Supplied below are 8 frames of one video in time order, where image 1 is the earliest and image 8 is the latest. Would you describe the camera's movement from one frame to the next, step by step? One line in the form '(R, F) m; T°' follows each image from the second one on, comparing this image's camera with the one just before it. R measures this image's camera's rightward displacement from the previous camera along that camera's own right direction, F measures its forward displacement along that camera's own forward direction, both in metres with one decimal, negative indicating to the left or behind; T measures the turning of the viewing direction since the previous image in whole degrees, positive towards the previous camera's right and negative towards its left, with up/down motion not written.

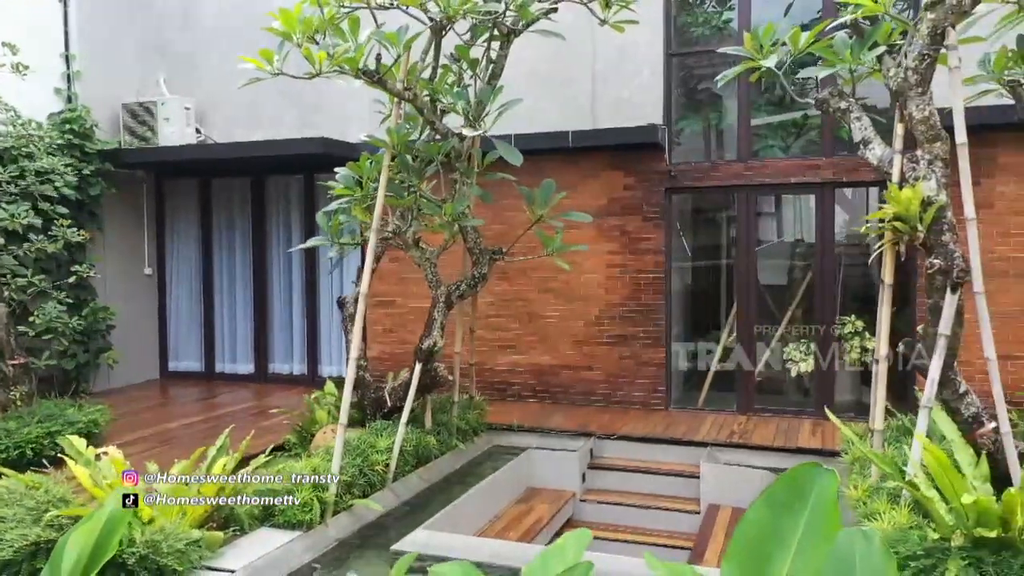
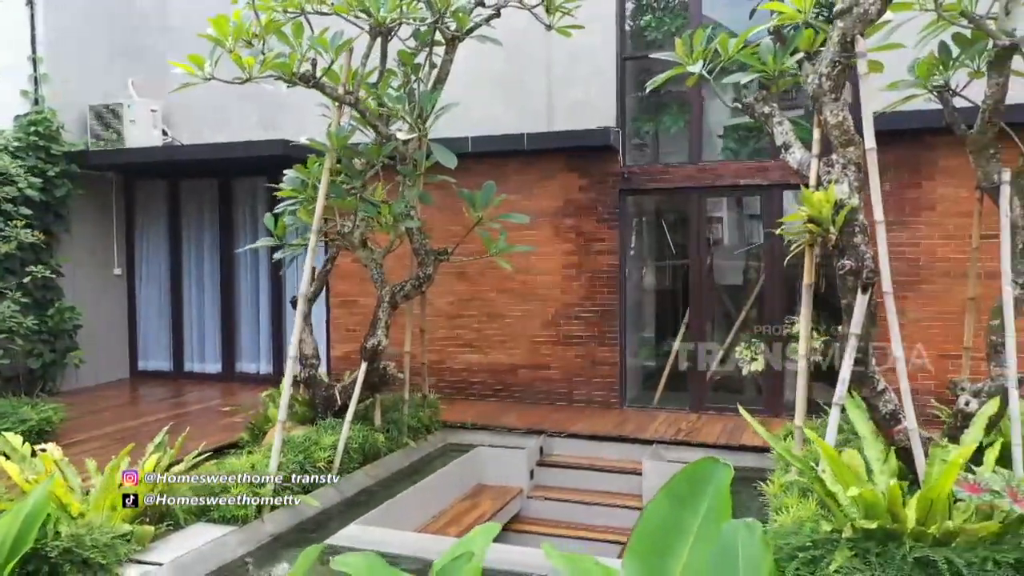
(+0.7, -0.1) m; 0°
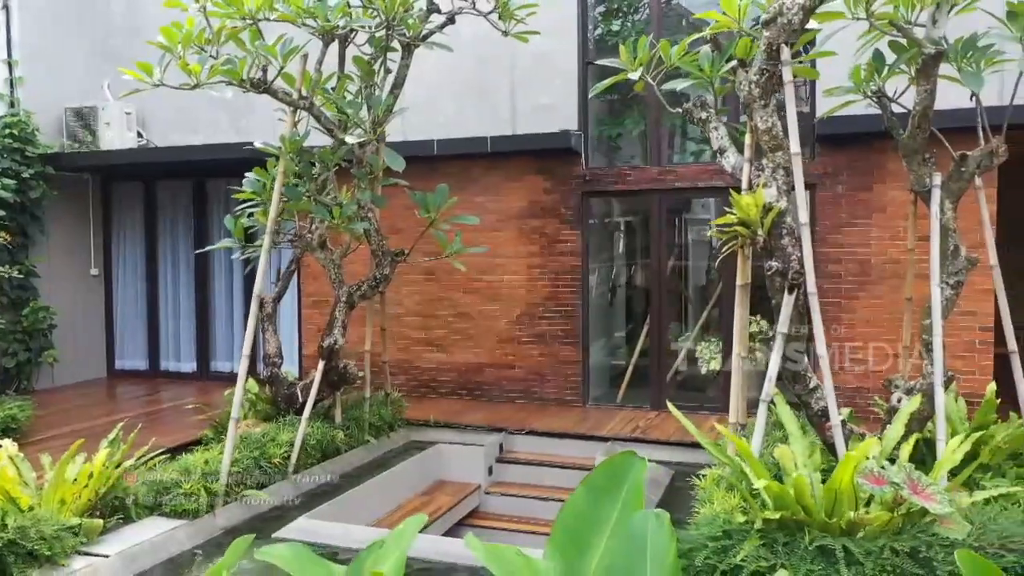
(+0.6, -0.1) m; 0°
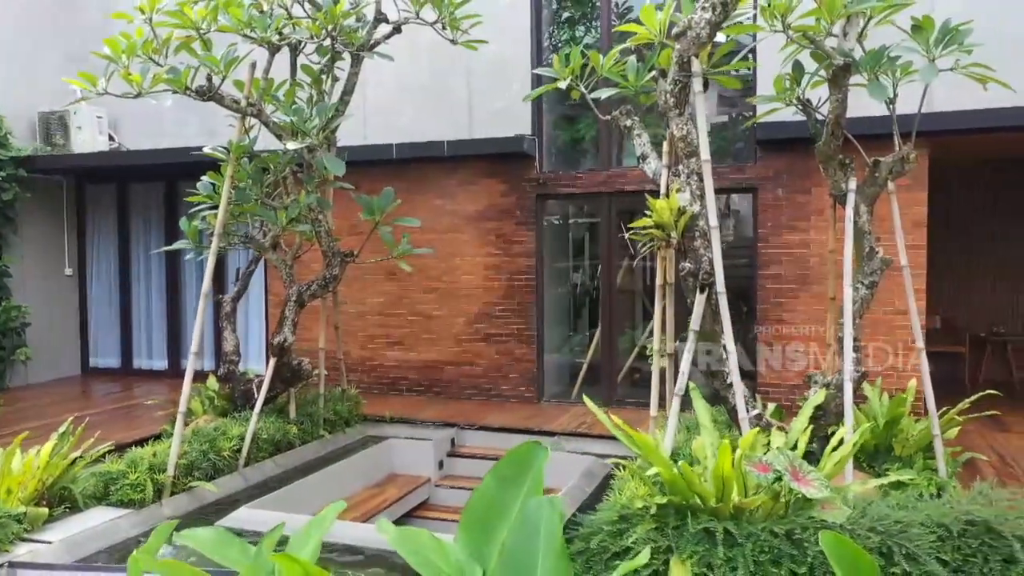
(+0.8, -0.2) m; 0°
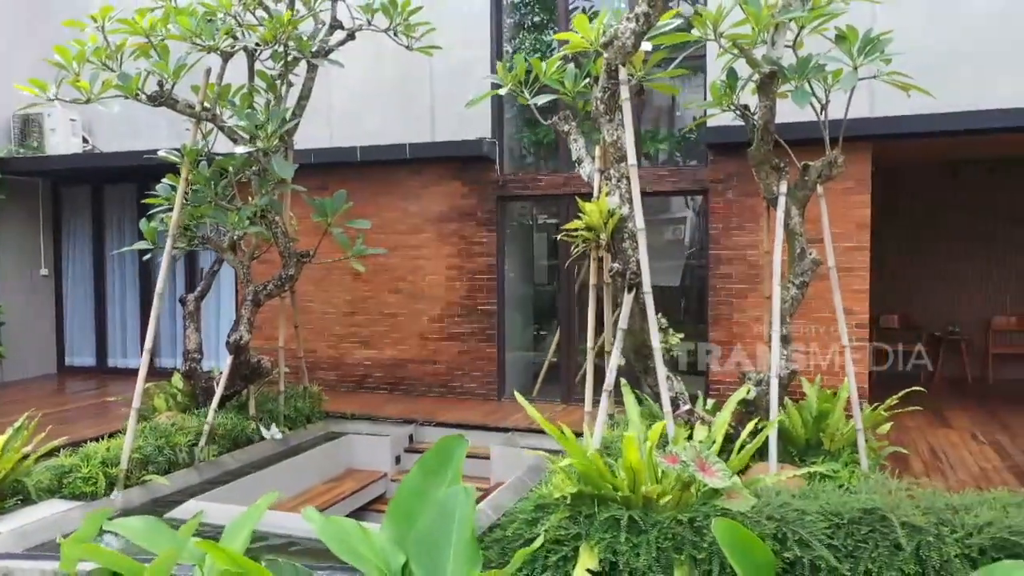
(+0.7, -0.1) m; 0°
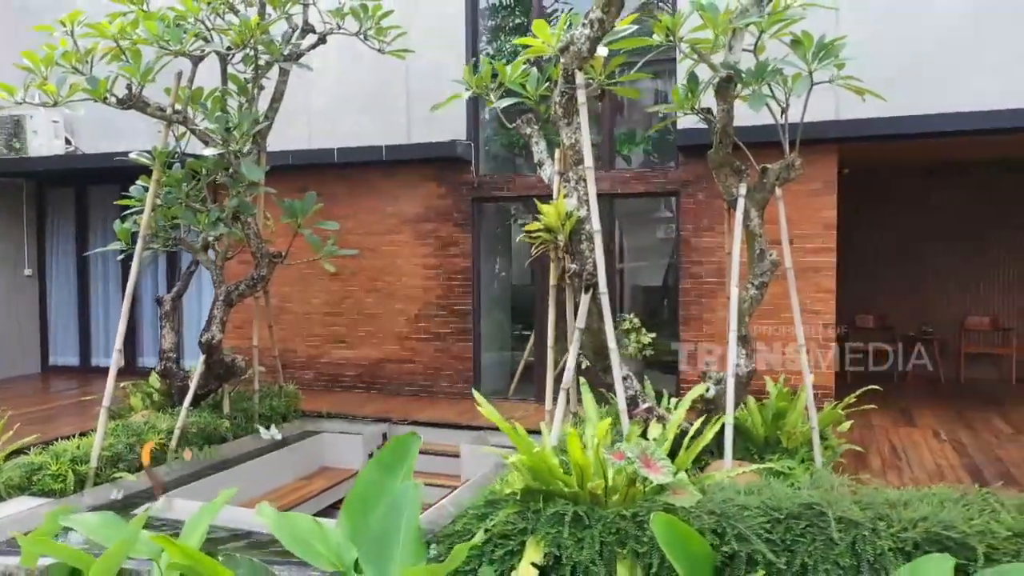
(+0.4, -0.1) m; 0°
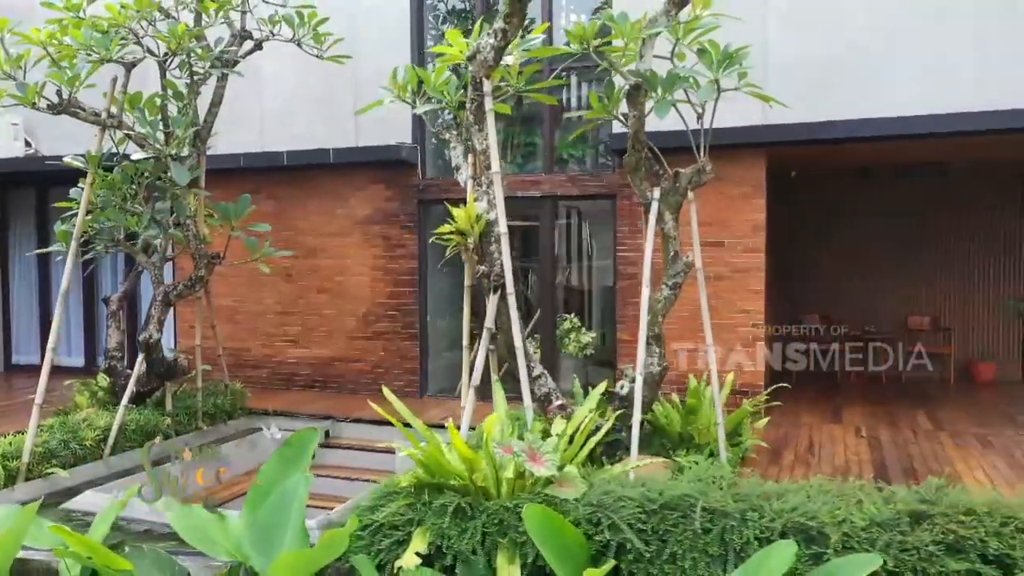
(+1.0, -0.1) m; 0°
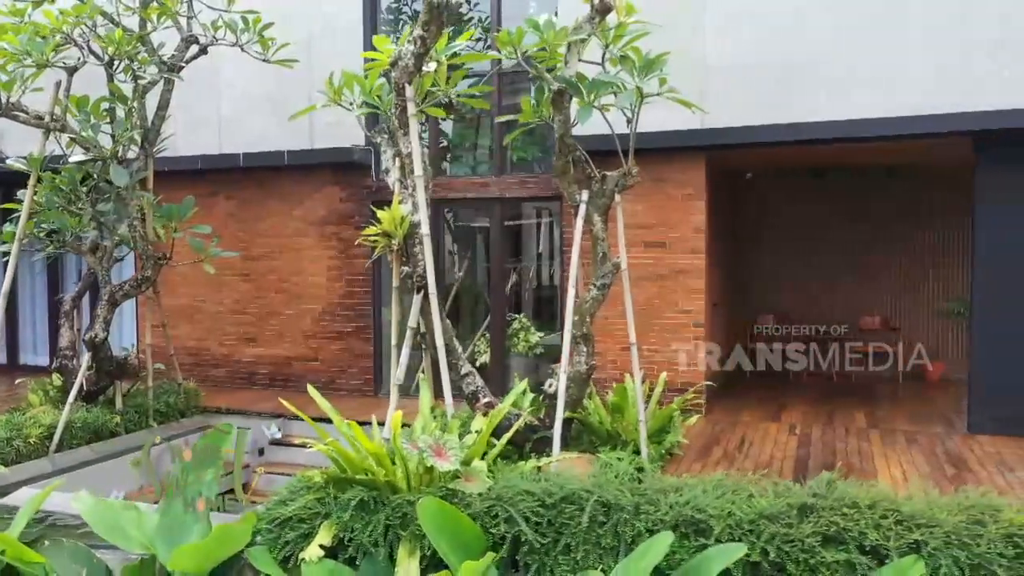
(+0.9, -0.1) m; 0°
